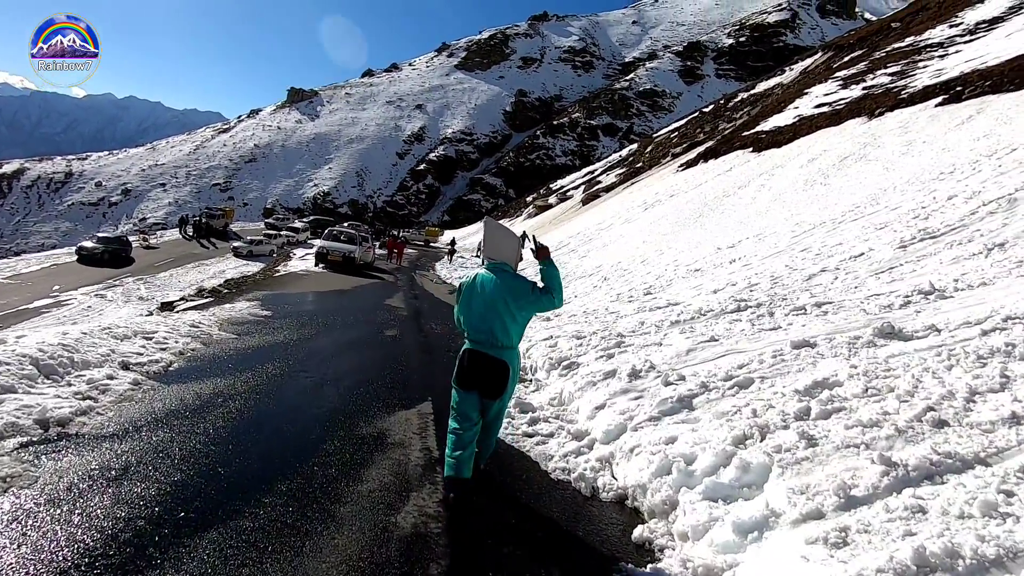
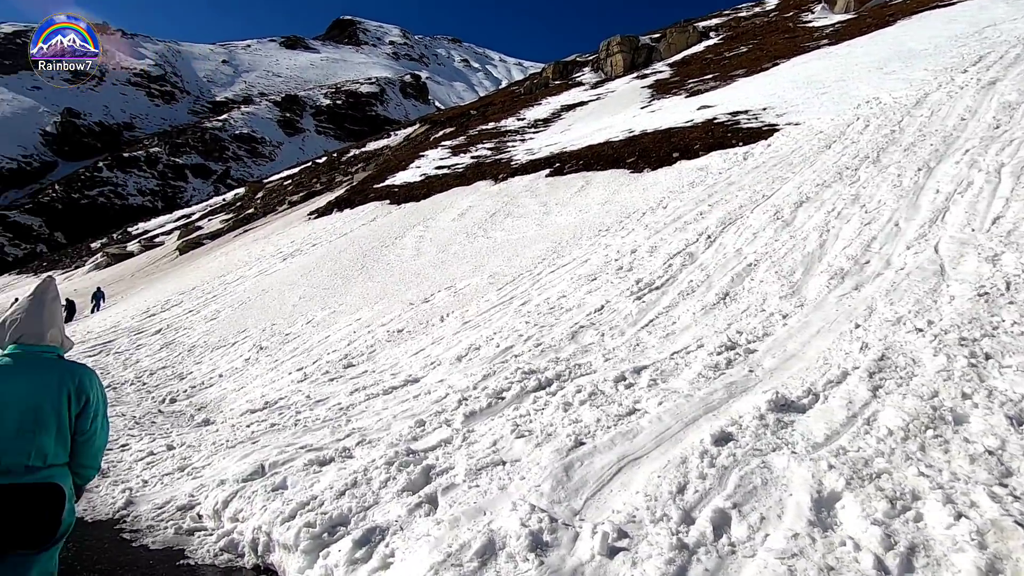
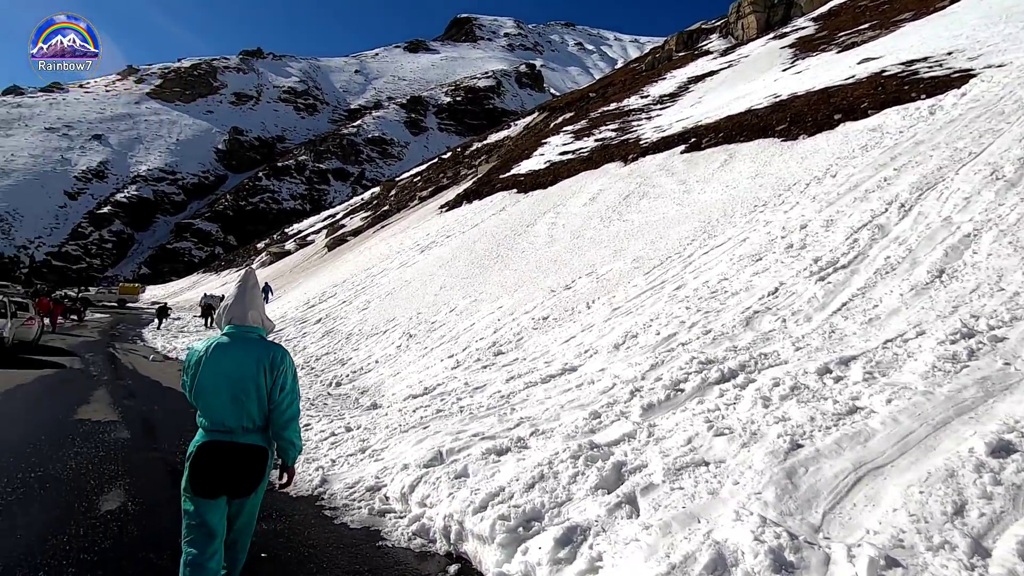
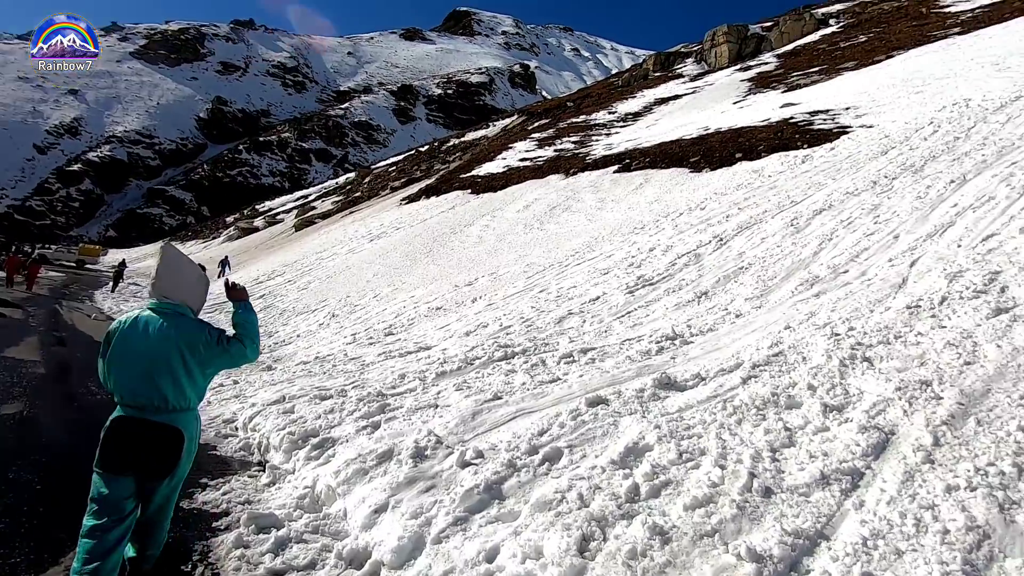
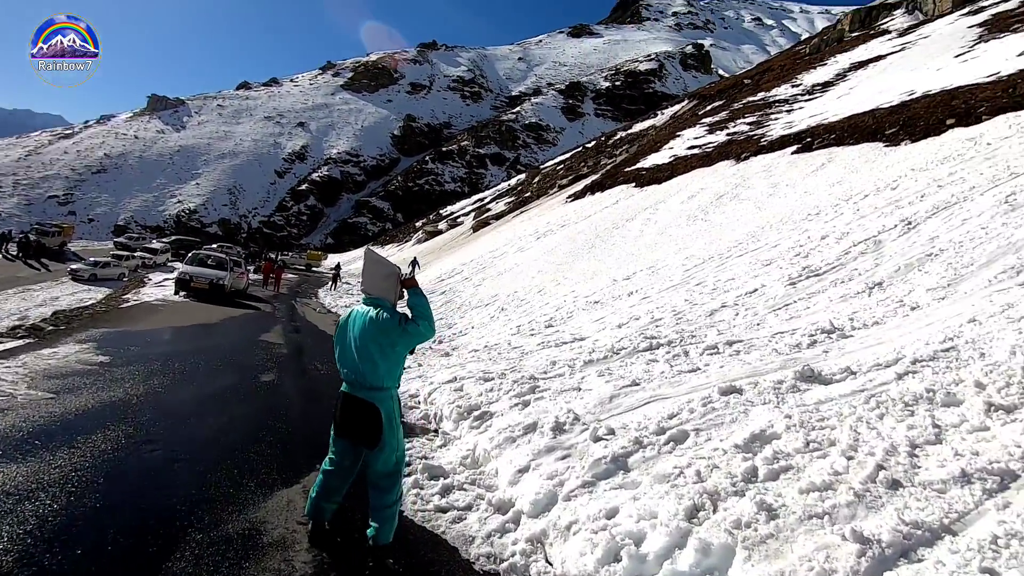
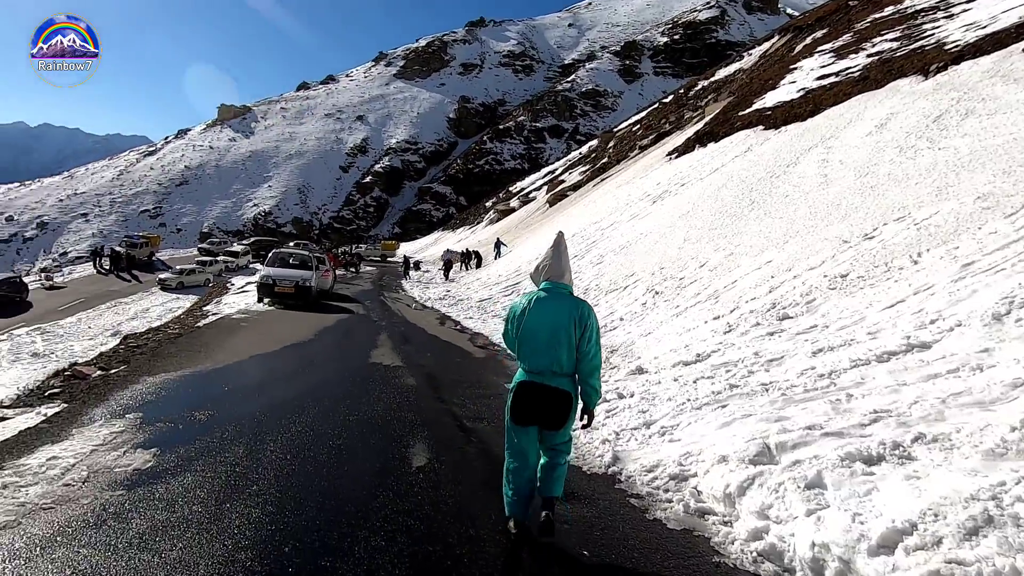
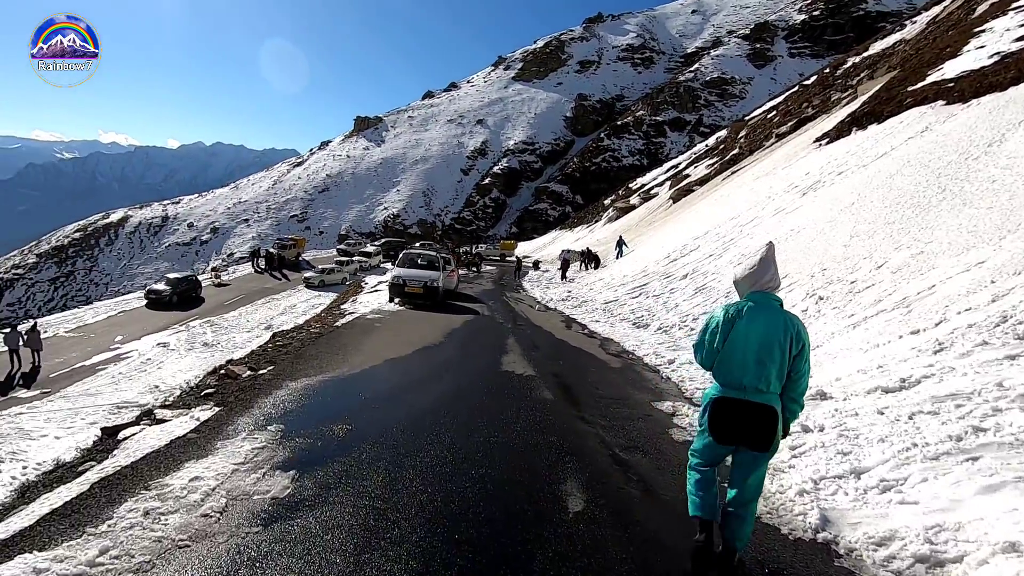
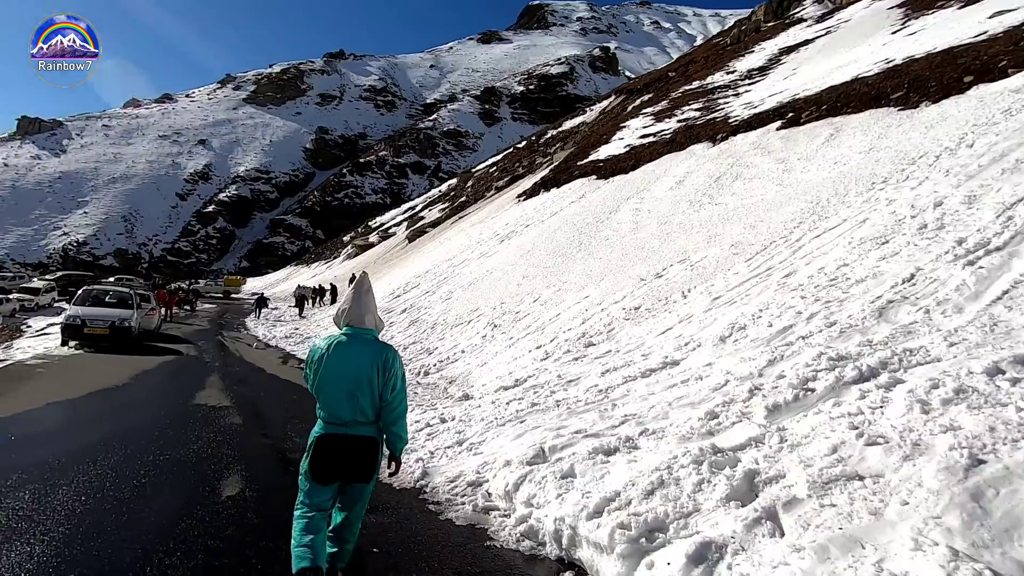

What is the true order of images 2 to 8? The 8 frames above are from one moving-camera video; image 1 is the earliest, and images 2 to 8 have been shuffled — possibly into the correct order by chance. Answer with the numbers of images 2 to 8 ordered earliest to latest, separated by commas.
5, 4, 2, 3, 8, 6, 7
